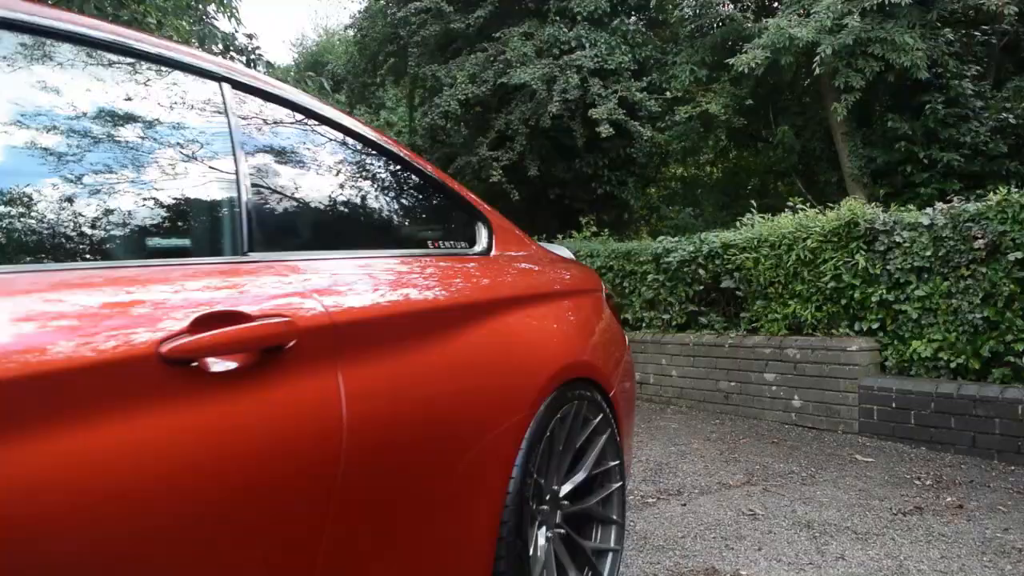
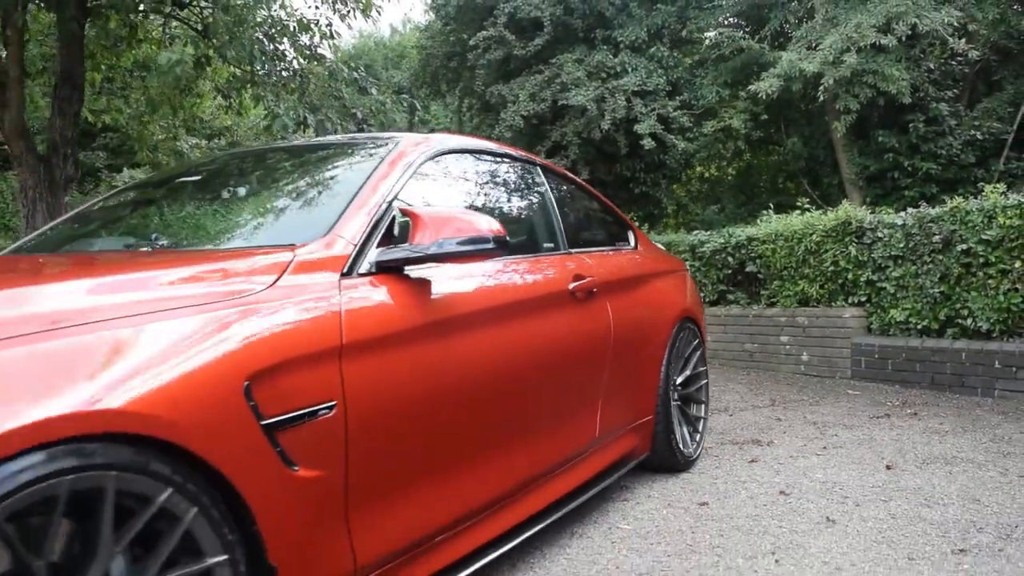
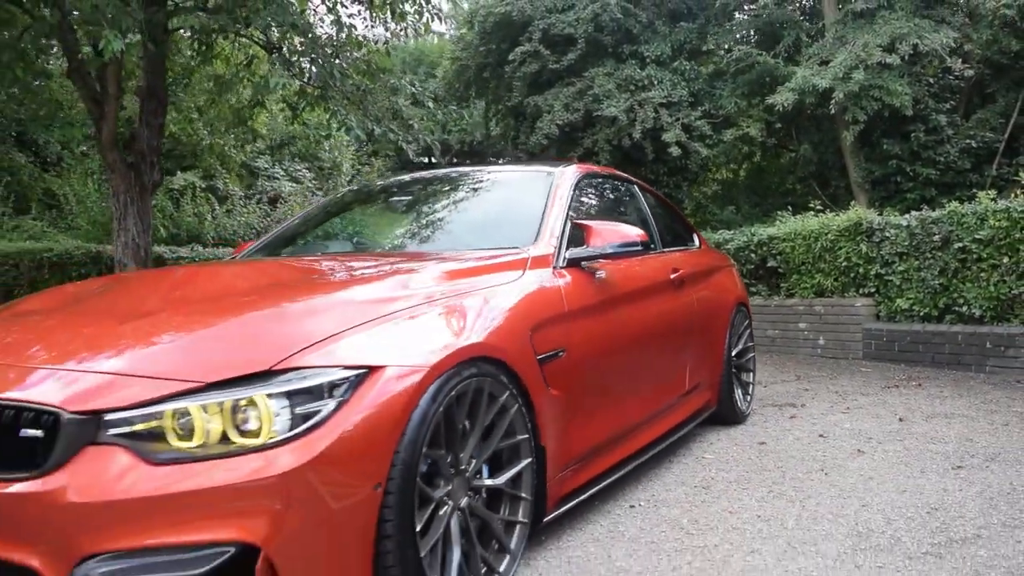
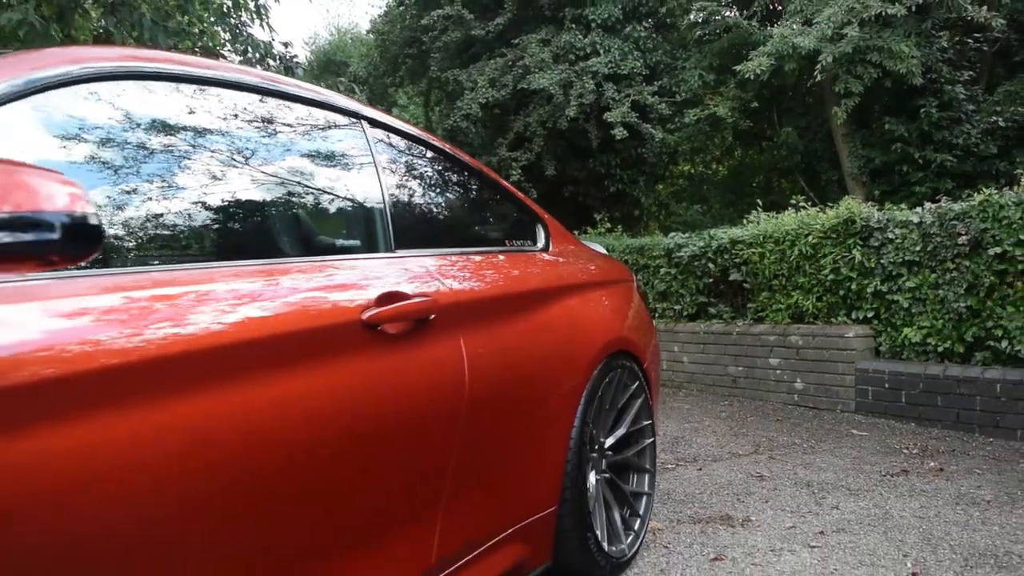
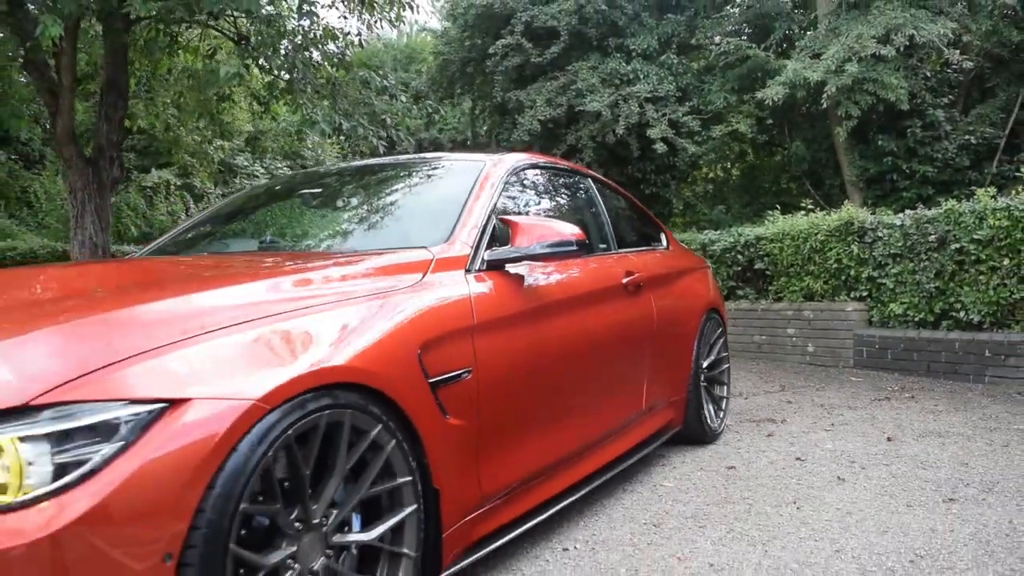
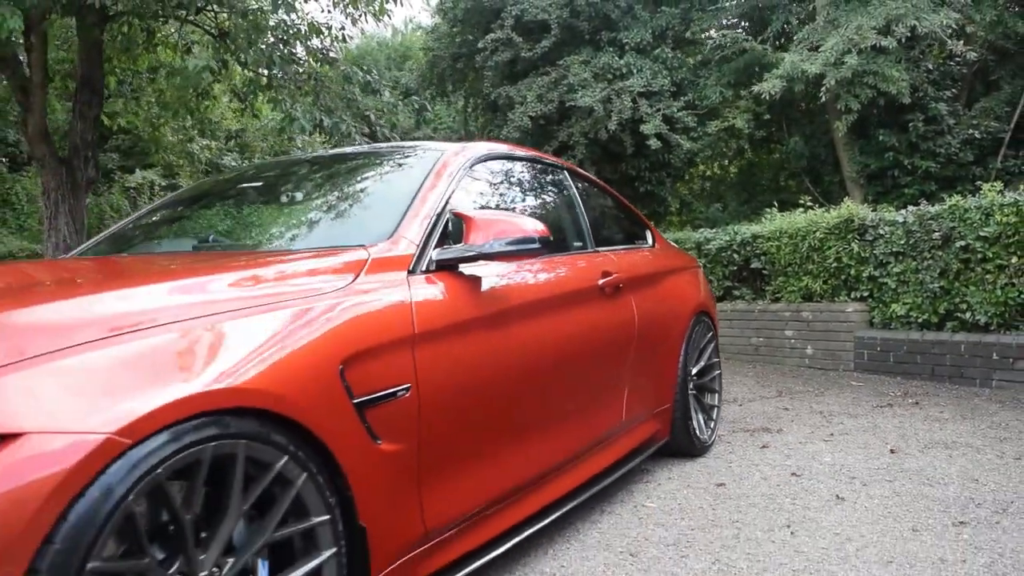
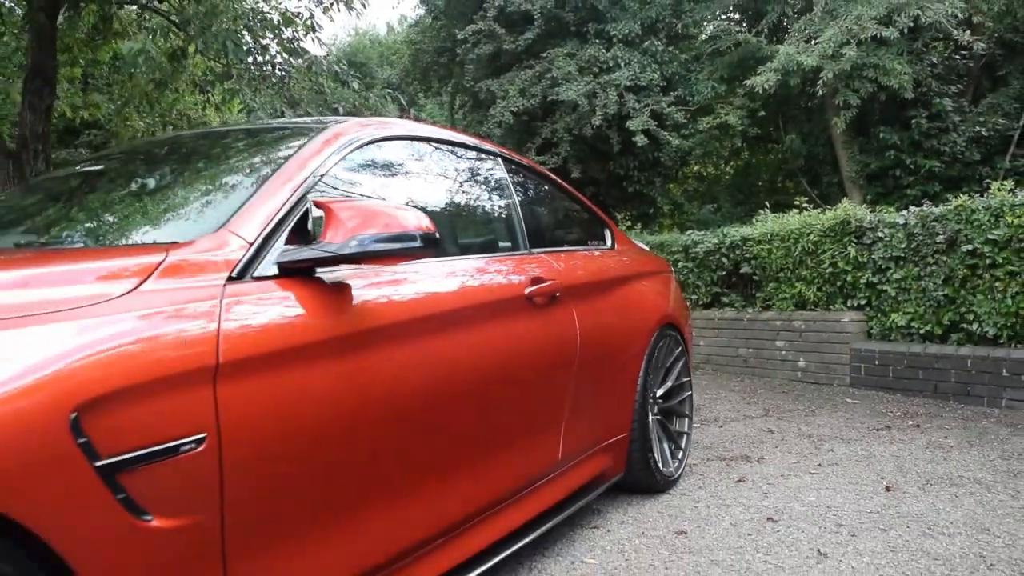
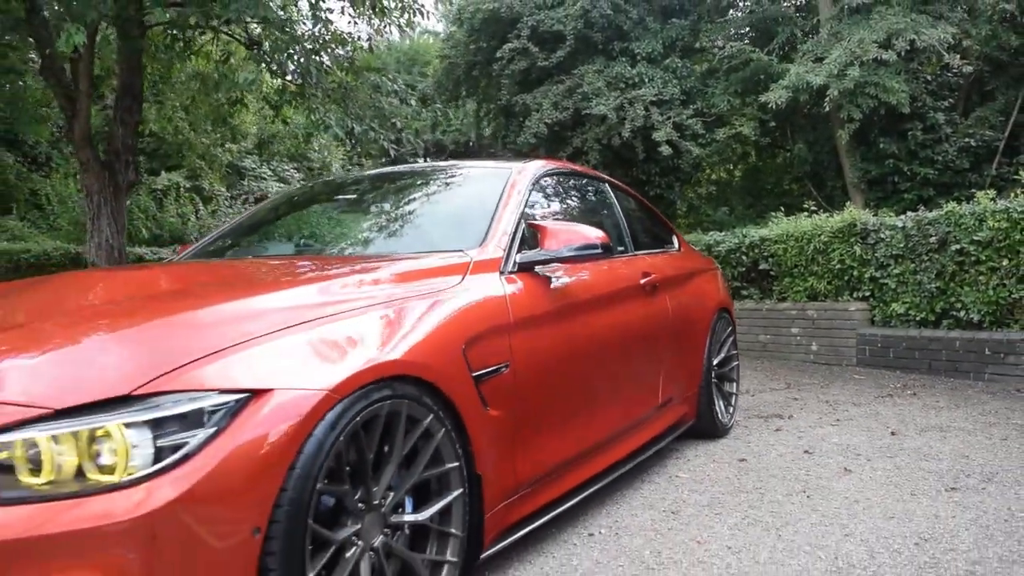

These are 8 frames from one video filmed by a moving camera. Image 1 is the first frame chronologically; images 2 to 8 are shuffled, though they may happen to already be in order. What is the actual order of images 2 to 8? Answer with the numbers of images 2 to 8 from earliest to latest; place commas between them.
4, 7, 2, 6, 5, 8, 3
